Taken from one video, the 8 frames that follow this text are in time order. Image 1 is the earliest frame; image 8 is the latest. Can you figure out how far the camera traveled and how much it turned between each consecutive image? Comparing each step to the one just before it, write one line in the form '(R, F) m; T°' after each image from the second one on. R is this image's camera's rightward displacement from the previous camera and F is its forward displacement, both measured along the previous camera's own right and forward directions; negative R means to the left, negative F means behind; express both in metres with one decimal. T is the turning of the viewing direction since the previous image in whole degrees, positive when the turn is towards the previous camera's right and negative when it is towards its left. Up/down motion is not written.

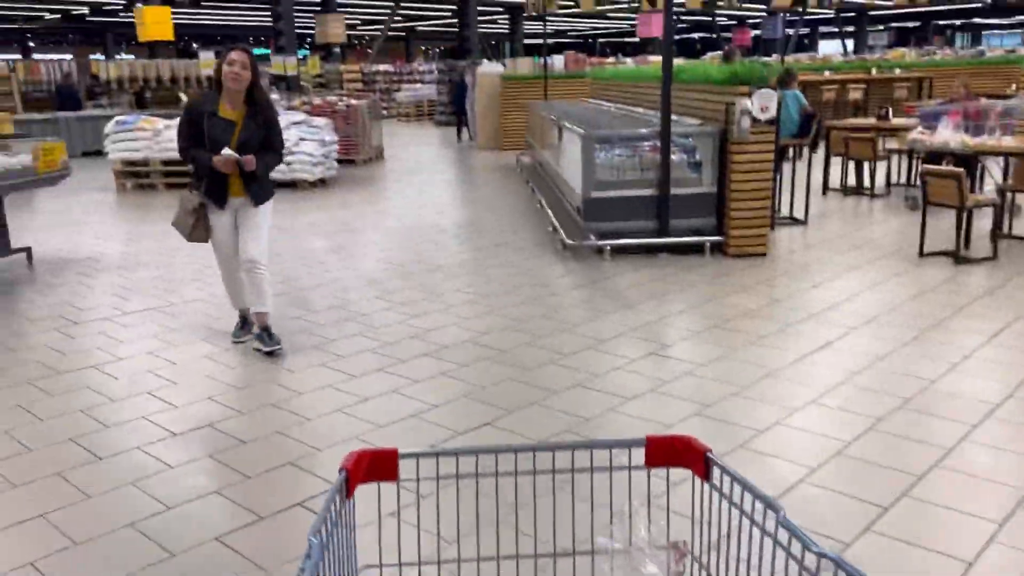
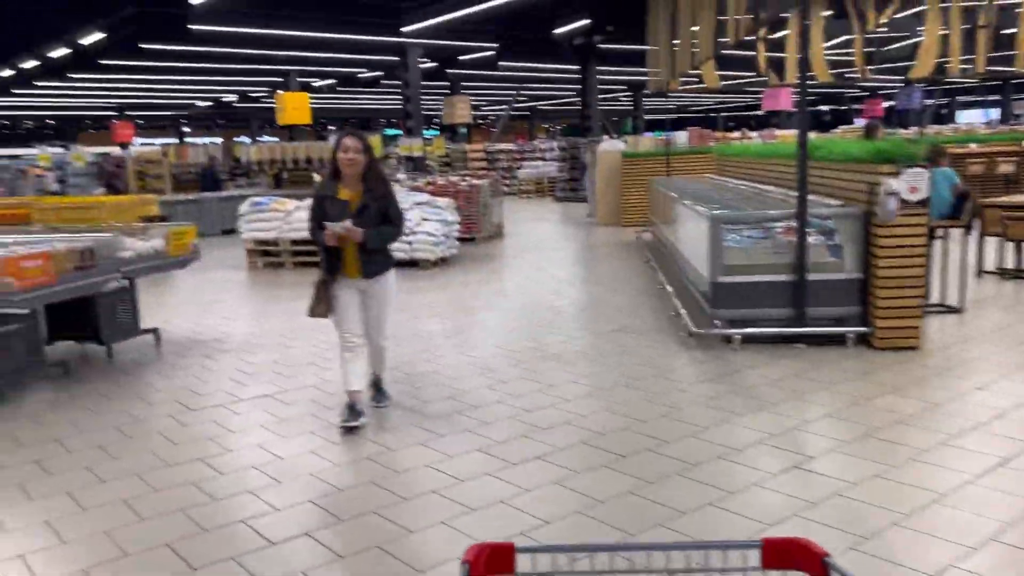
(0.0, +0.3) m; -8°
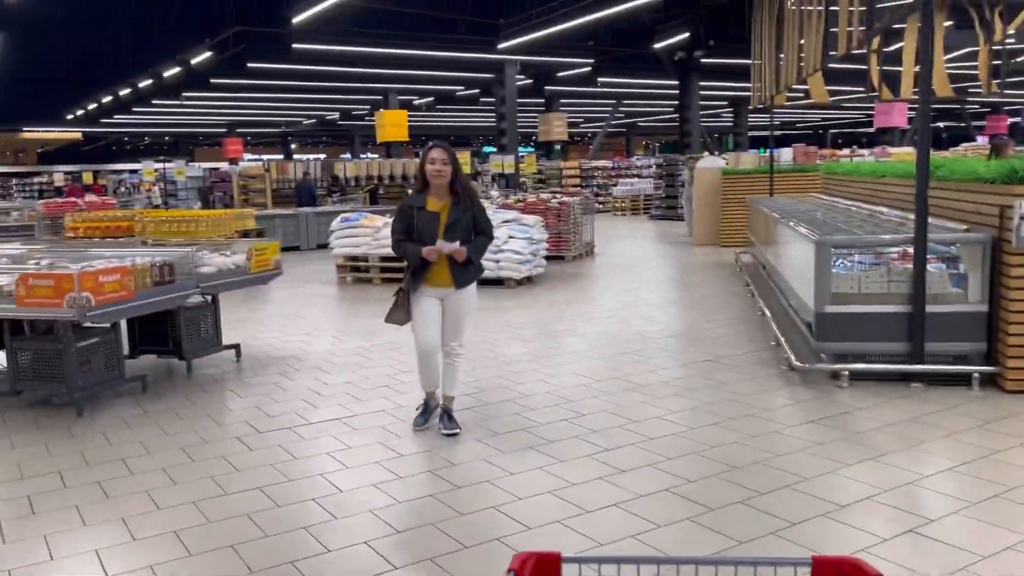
(+0.1, +0.3) m; -6°
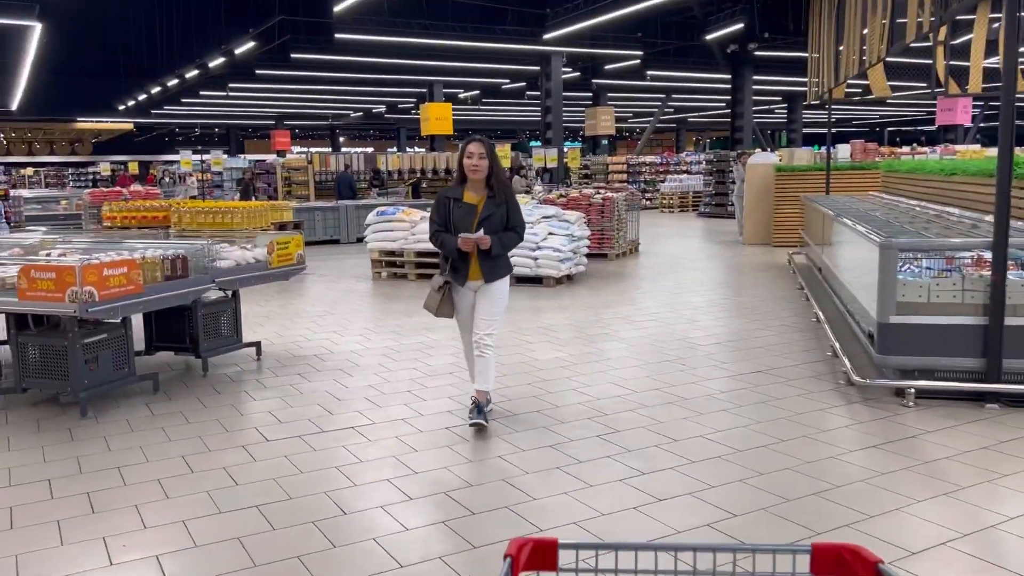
(+0.1, +0.4) m; -3°
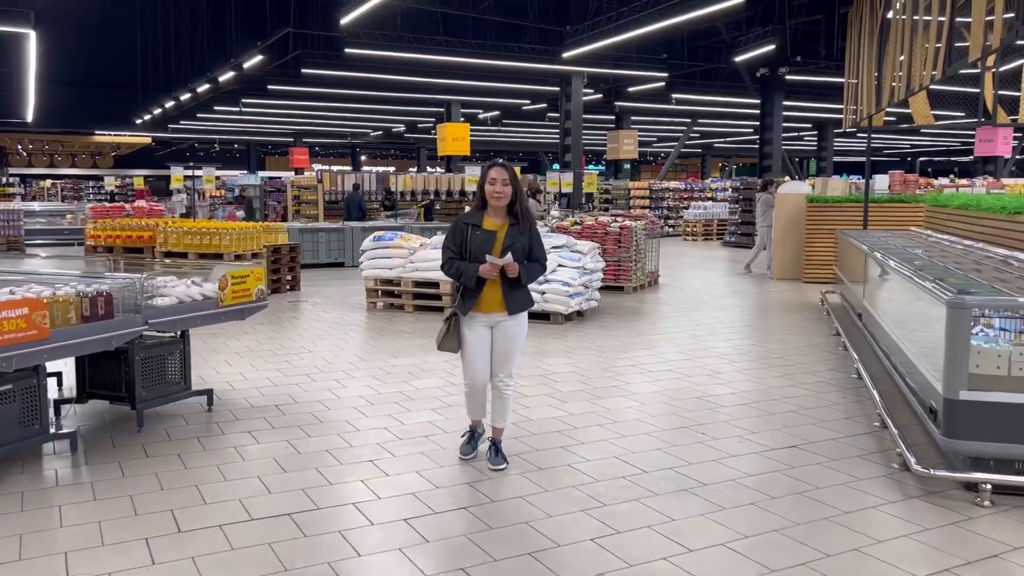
(+0.2, +0.8) m; -2°
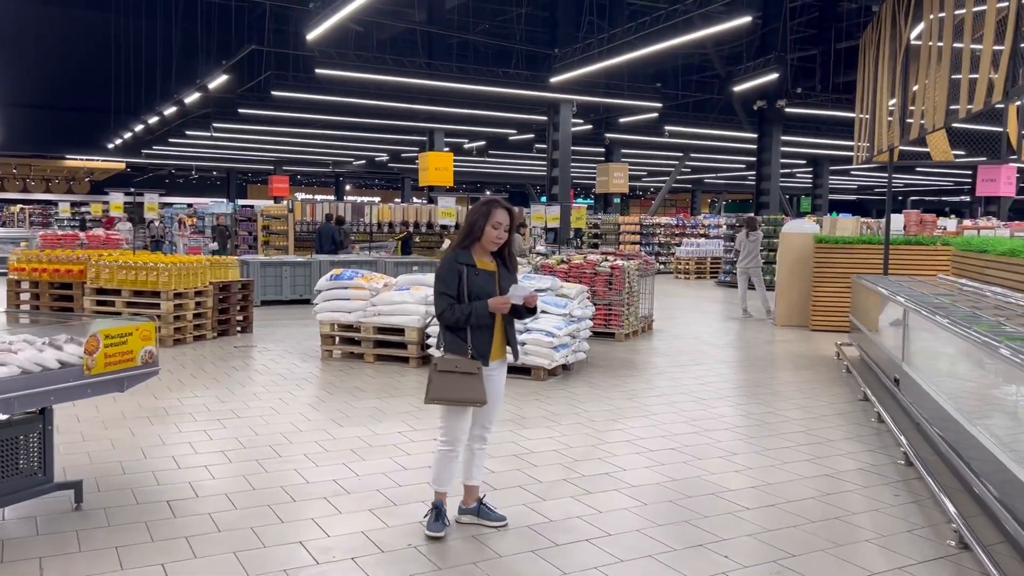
(+0.1, +1.1) m; +1°
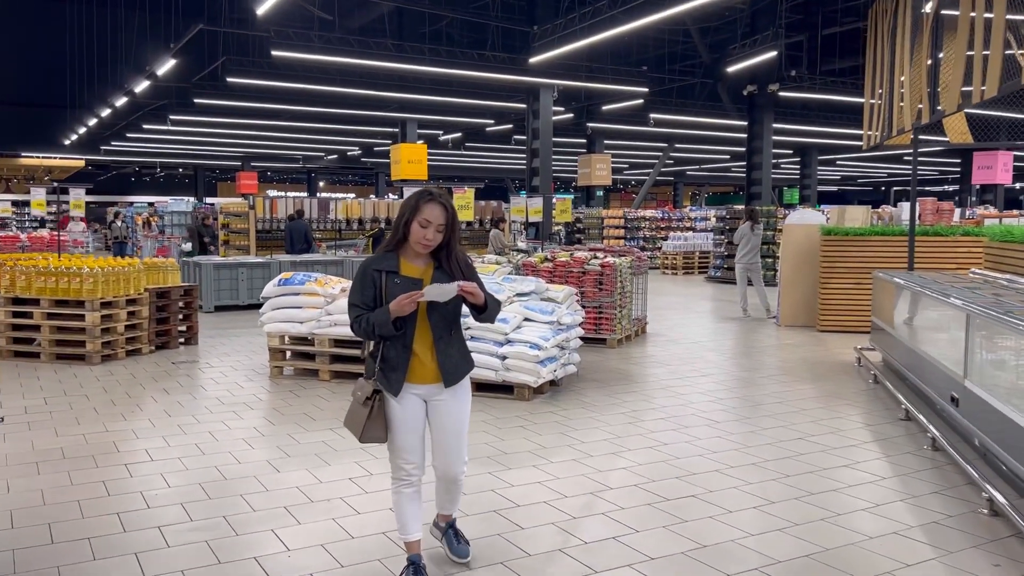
(0.0, +1.0) m; +1°
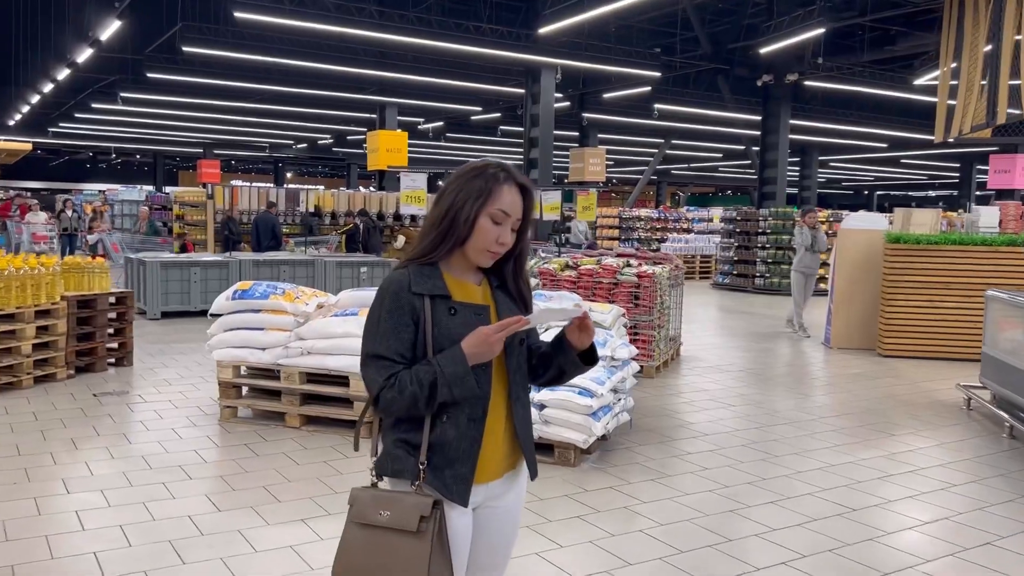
(-0.4, +1.6) m; +2°
